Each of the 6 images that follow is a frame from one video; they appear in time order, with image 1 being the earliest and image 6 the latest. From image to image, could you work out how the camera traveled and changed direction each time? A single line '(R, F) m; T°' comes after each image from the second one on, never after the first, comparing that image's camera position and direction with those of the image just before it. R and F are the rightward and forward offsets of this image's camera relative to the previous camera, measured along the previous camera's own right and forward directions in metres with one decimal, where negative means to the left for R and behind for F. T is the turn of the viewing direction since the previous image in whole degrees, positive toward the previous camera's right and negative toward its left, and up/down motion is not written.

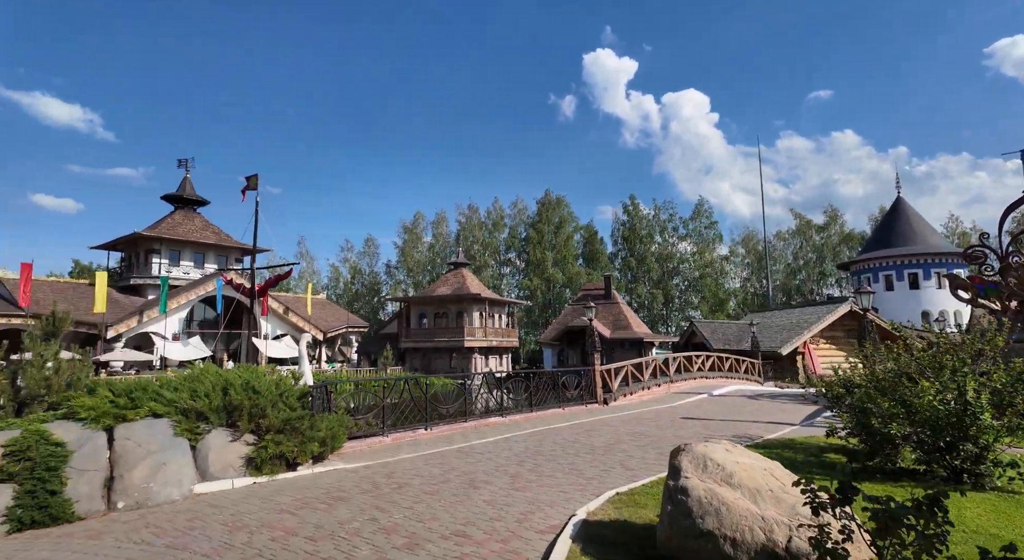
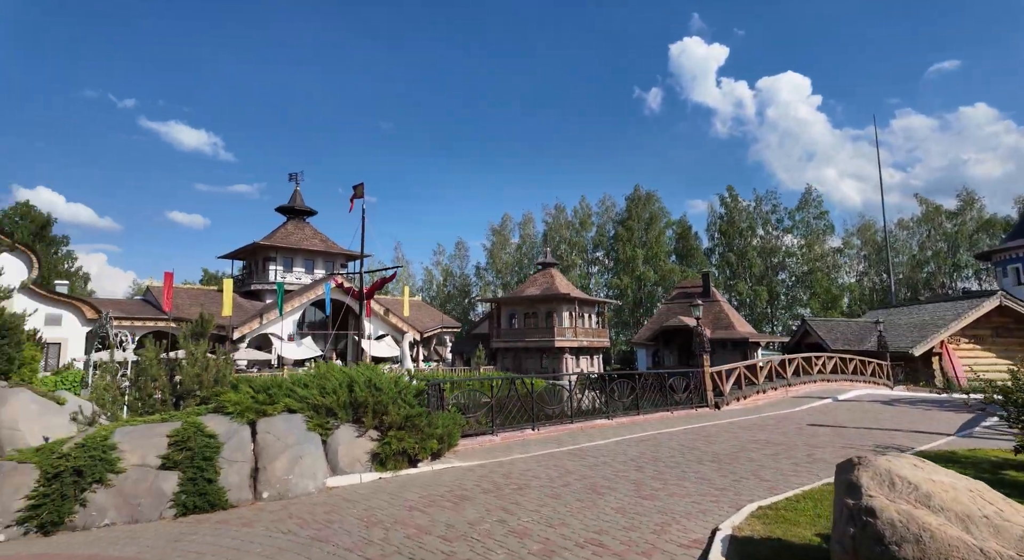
(-0.4, +0.2) m; -8°
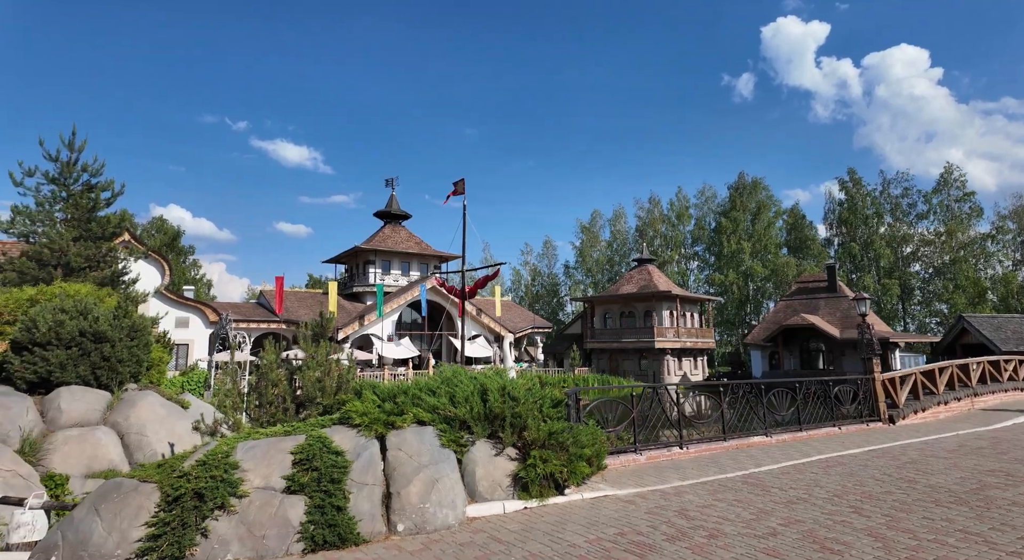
(-1.1, +1.7) m; -8°
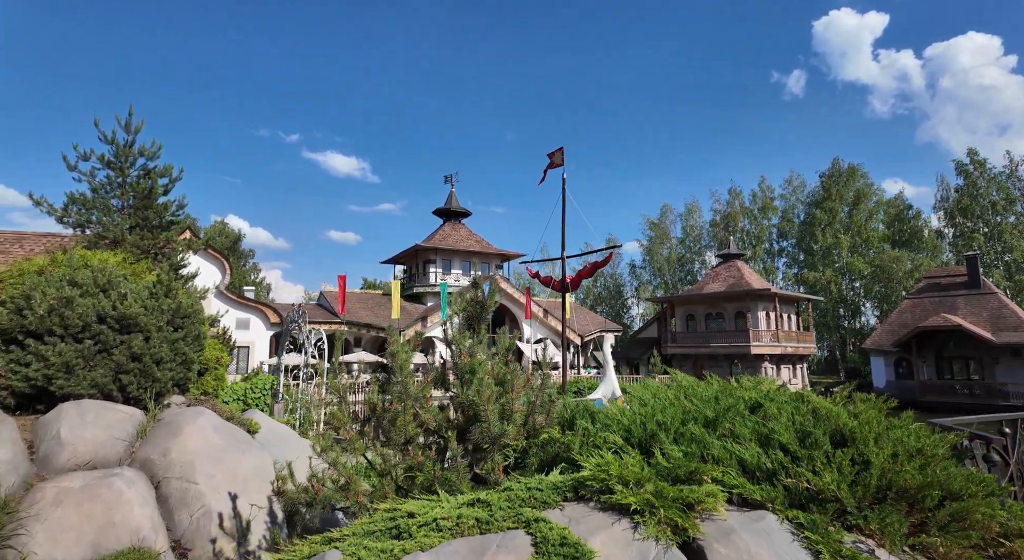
(-2.8, +5.1) m; -4°
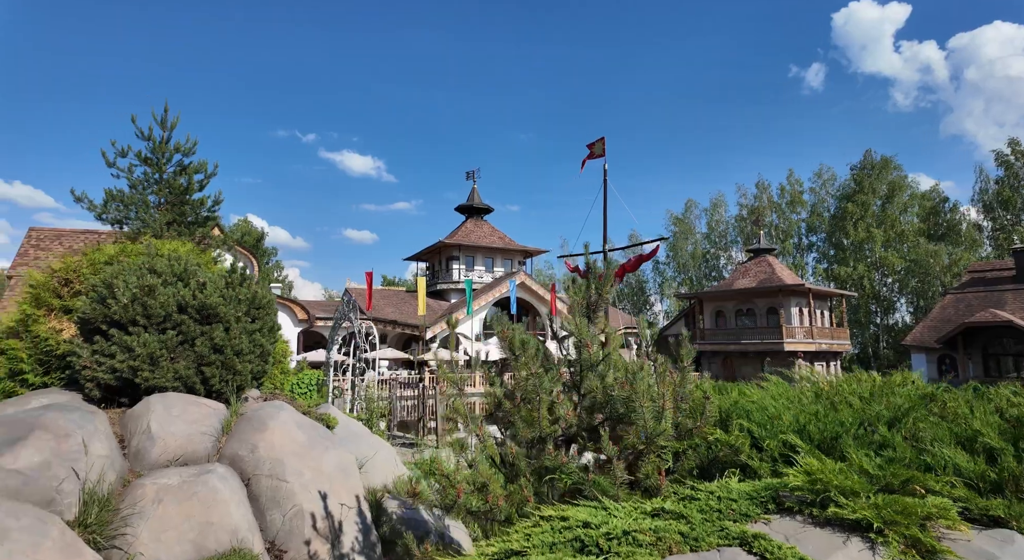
(-1.1, +0.5) m; -2°
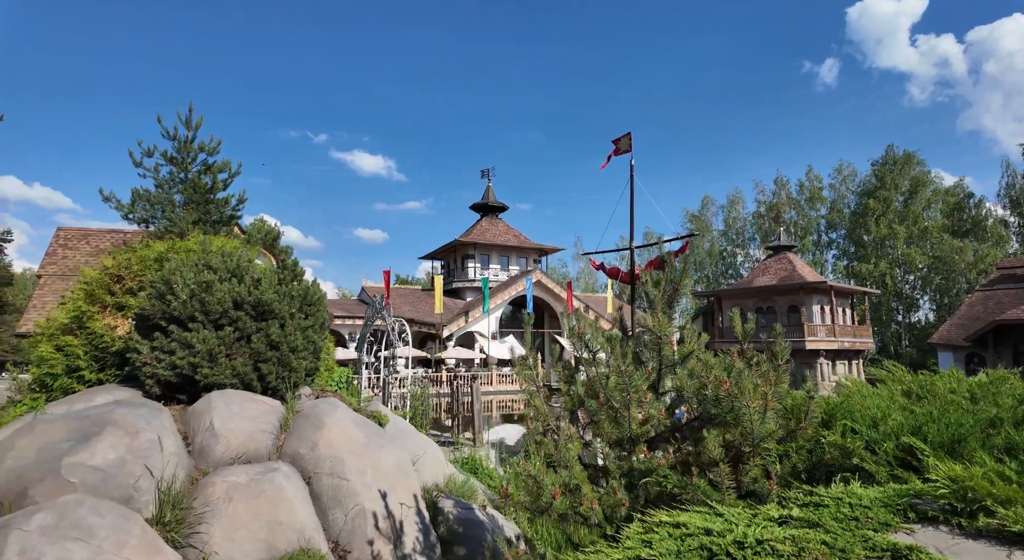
(-0.6, +0.1) m; -1°
